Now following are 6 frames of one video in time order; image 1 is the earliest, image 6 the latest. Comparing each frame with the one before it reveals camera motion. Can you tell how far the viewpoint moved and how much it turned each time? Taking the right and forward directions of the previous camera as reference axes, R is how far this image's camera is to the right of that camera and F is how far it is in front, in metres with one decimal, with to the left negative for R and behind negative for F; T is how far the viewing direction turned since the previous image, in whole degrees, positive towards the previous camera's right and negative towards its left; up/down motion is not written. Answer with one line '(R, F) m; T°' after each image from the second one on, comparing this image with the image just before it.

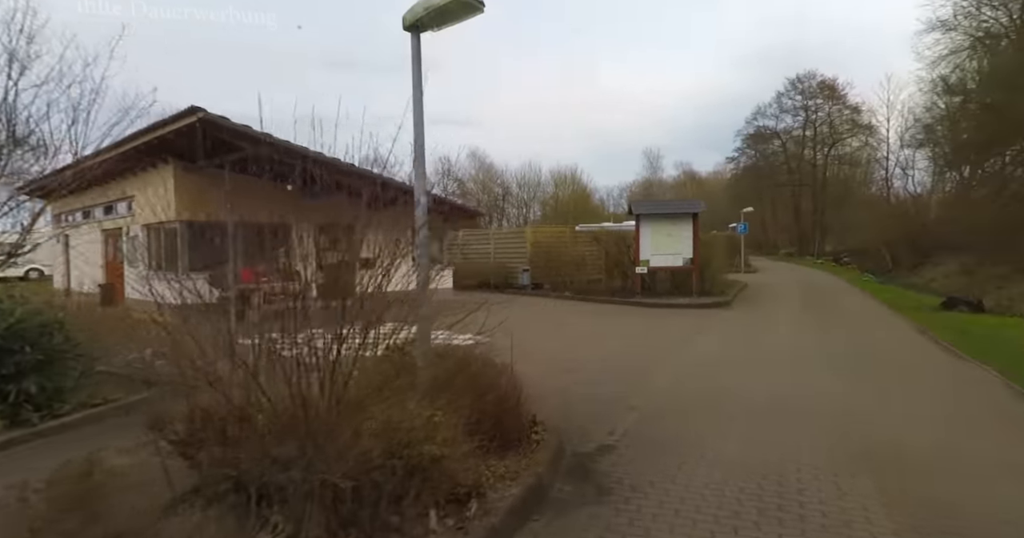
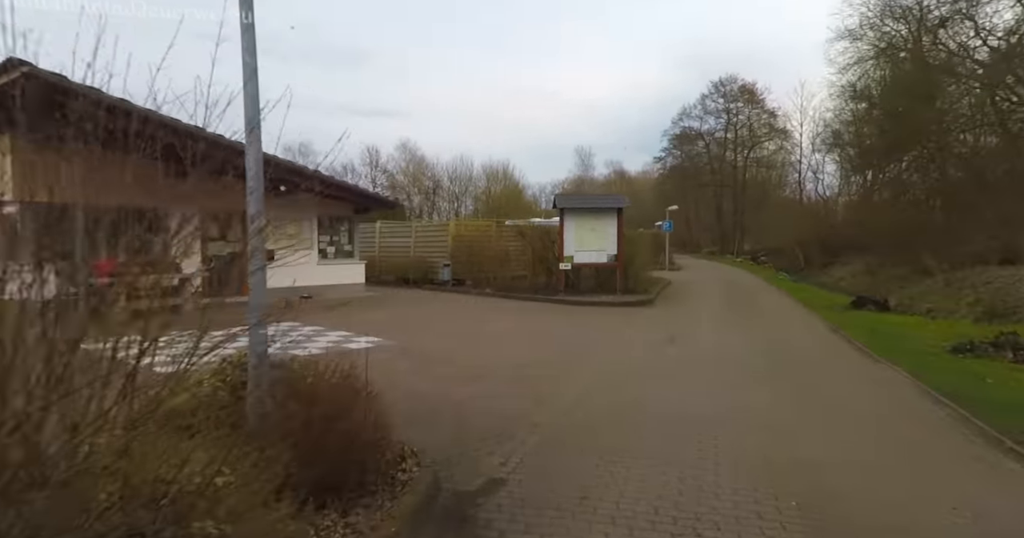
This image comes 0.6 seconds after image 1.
(+0.3, +0.7) m; +7°
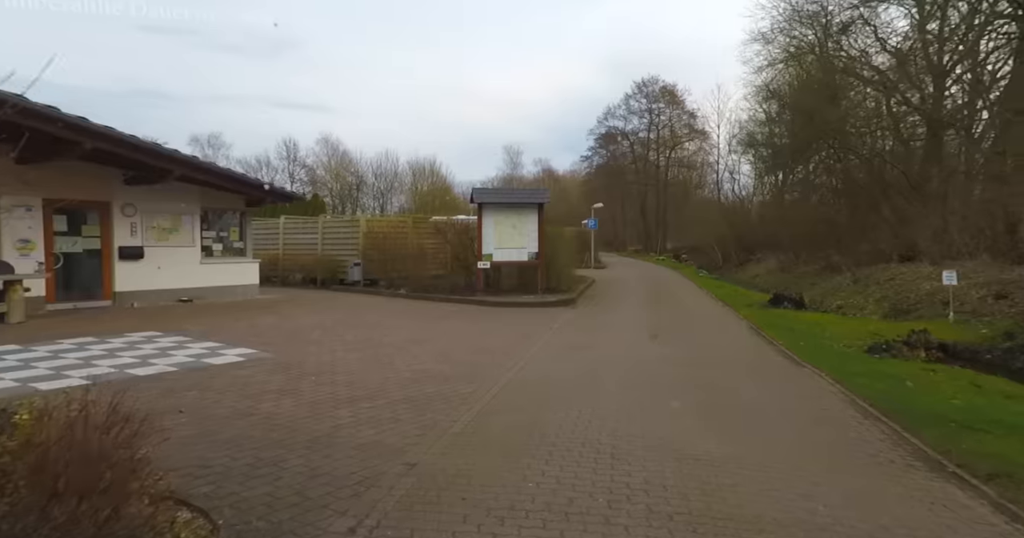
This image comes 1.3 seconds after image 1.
(+0.3, +0.8) m; +7°
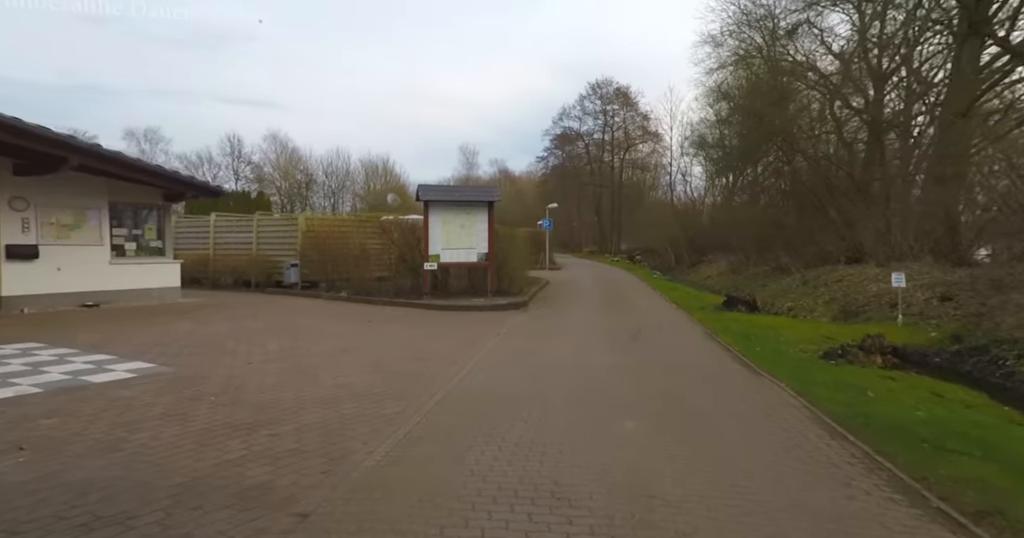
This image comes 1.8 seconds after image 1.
(+0.2, +0.6) m; +4°
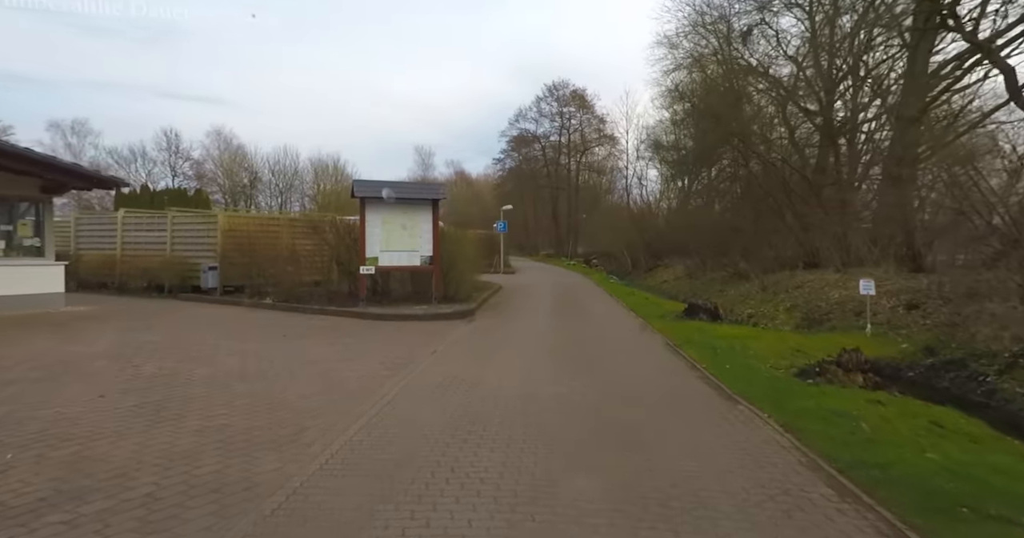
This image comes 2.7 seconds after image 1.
(+0.2, +1.1) m; +4°
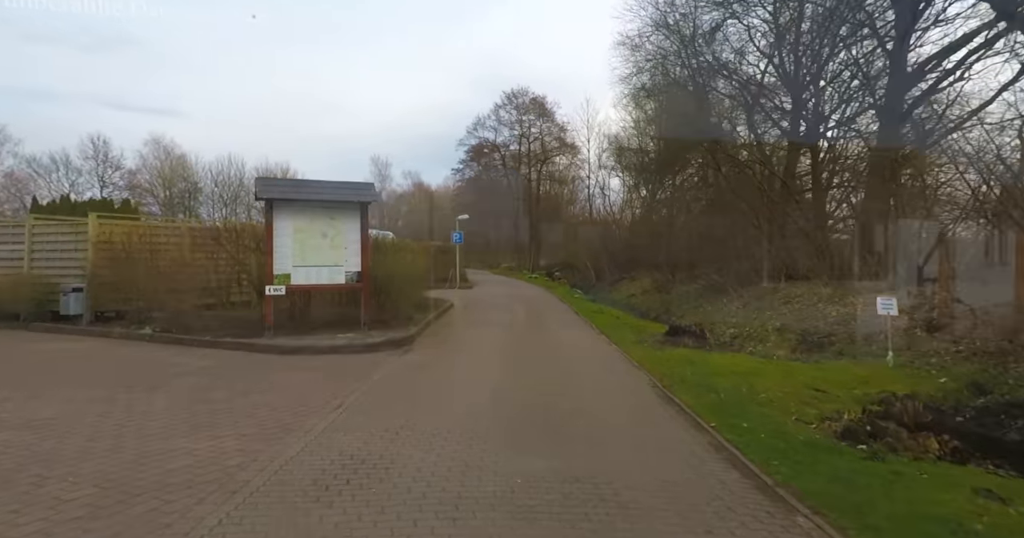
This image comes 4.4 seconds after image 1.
(+0.3, +2.1) m; +4°
